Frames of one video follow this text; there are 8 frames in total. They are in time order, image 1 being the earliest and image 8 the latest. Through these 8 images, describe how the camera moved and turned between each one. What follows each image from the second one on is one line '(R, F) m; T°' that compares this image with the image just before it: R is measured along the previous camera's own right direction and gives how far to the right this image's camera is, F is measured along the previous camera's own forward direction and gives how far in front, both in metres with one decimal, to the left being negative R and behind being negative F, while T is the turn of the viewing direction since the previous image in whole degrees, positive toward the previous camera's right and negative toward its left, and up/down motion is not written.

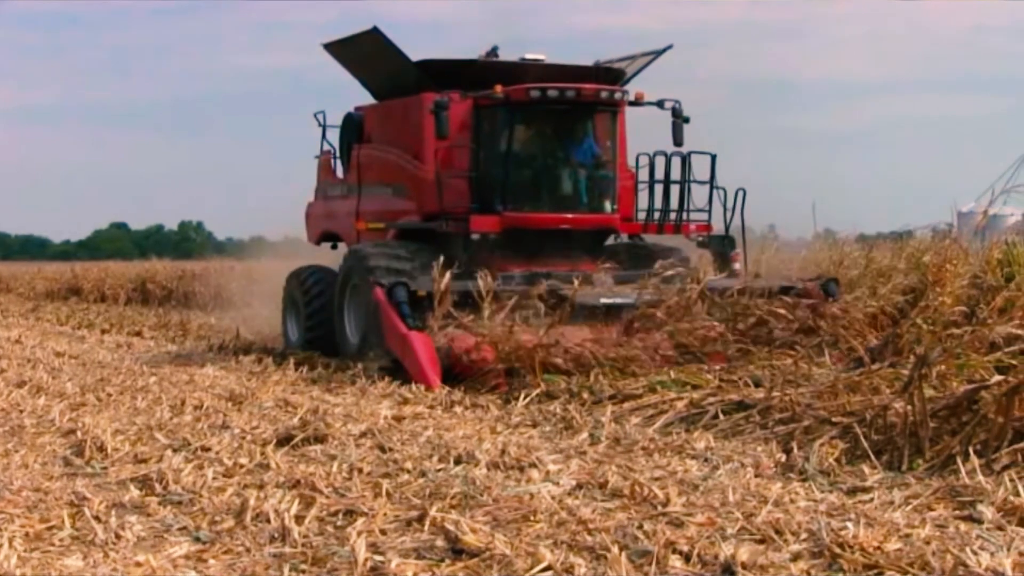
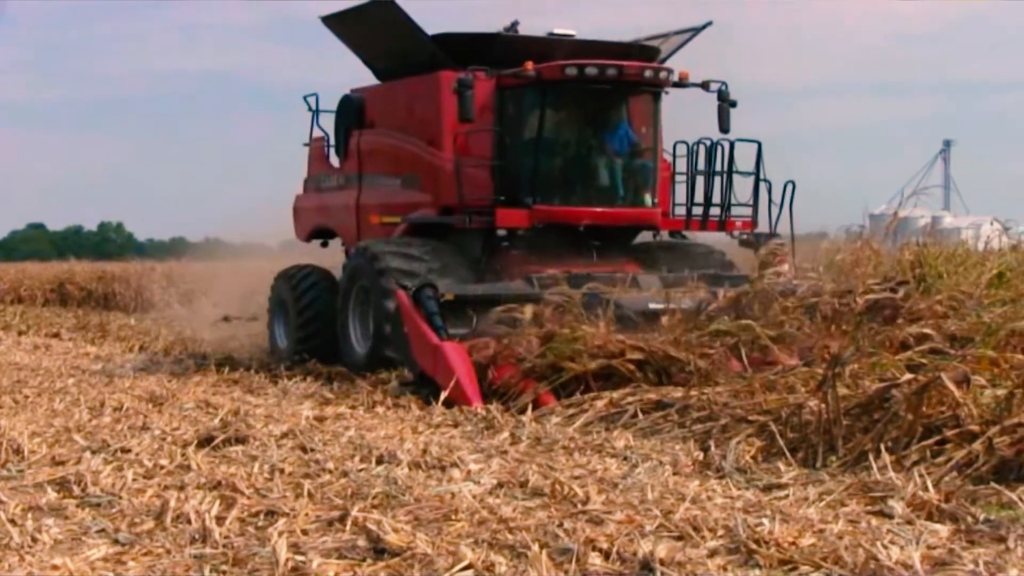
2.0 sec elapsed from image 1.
(+0.5, +0.1) m; -2°
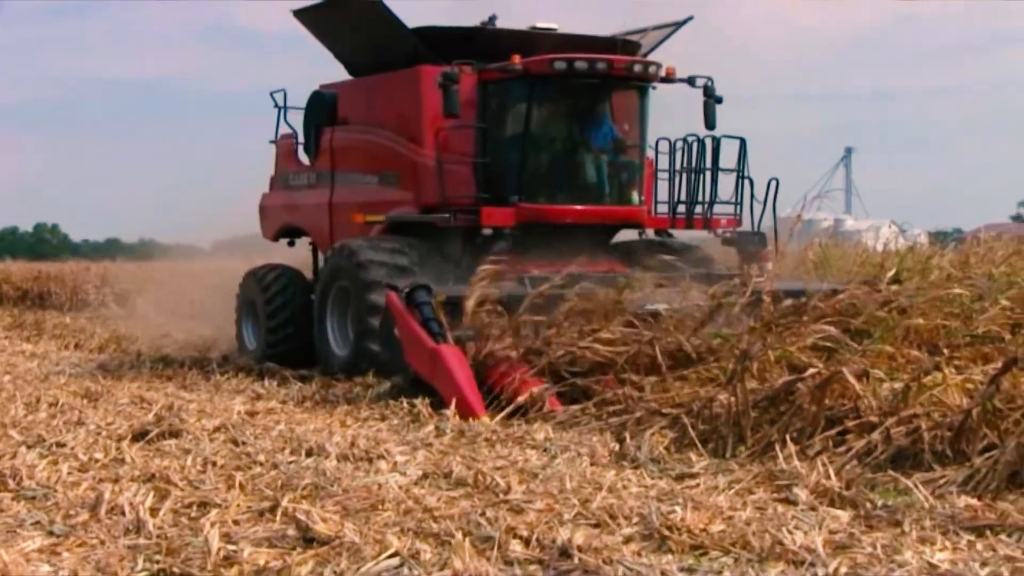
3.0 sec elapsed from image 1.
(+0.1, -0.2) m; +2°
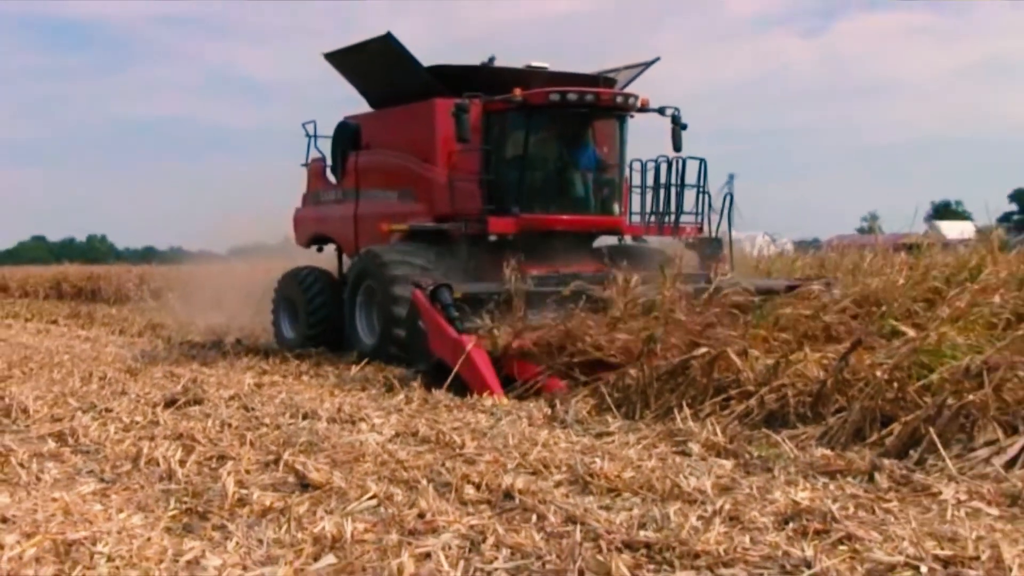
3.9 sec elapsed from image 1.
(+0.2, -1.2) m; 0°
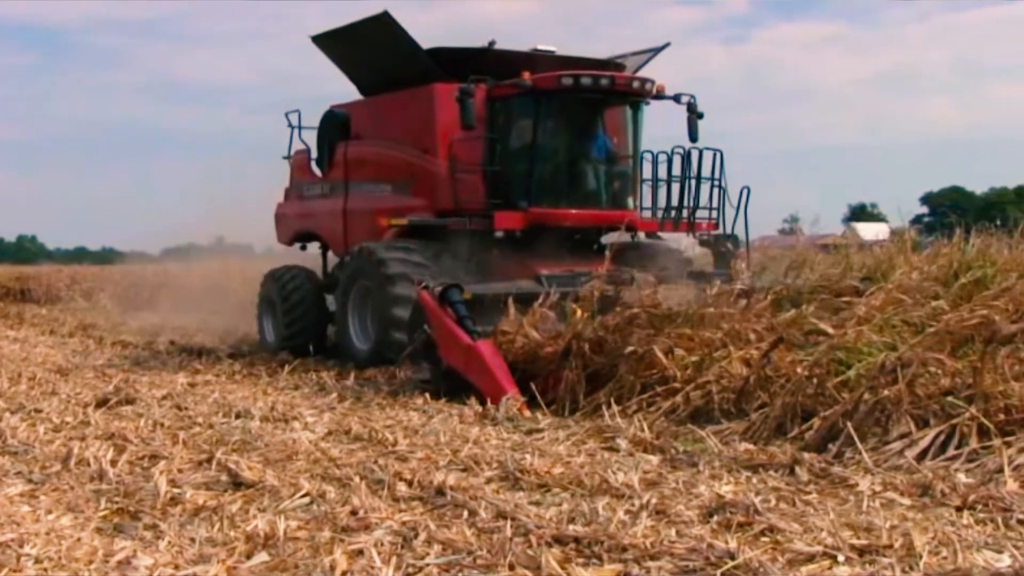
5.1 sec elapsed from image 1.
(0.0, -0.1) m; +3°
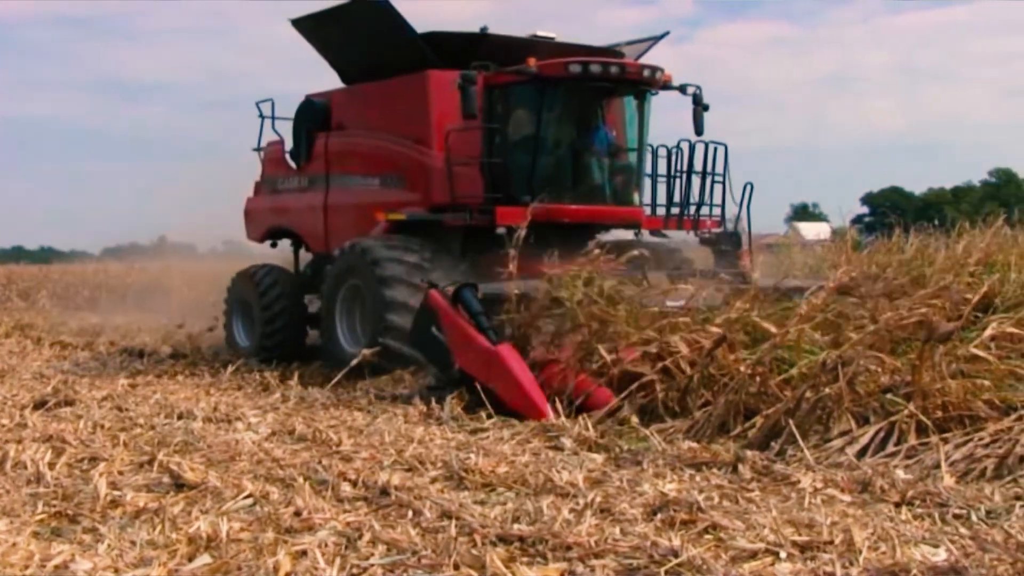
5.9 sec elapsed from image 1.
(+0.1, 0.0) m; +2°
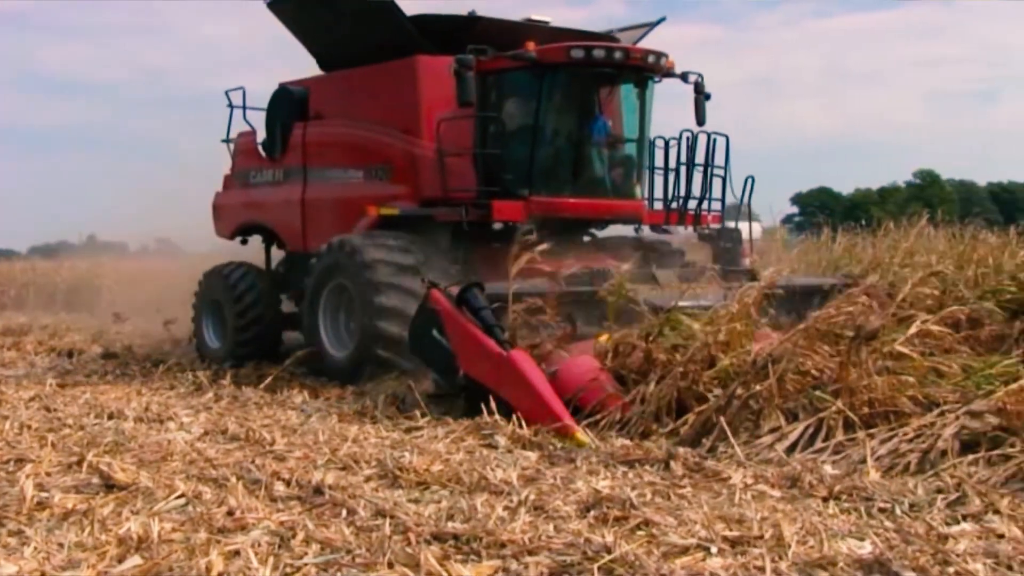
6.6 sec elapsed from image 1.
(0.0, 0.0) m; +3°
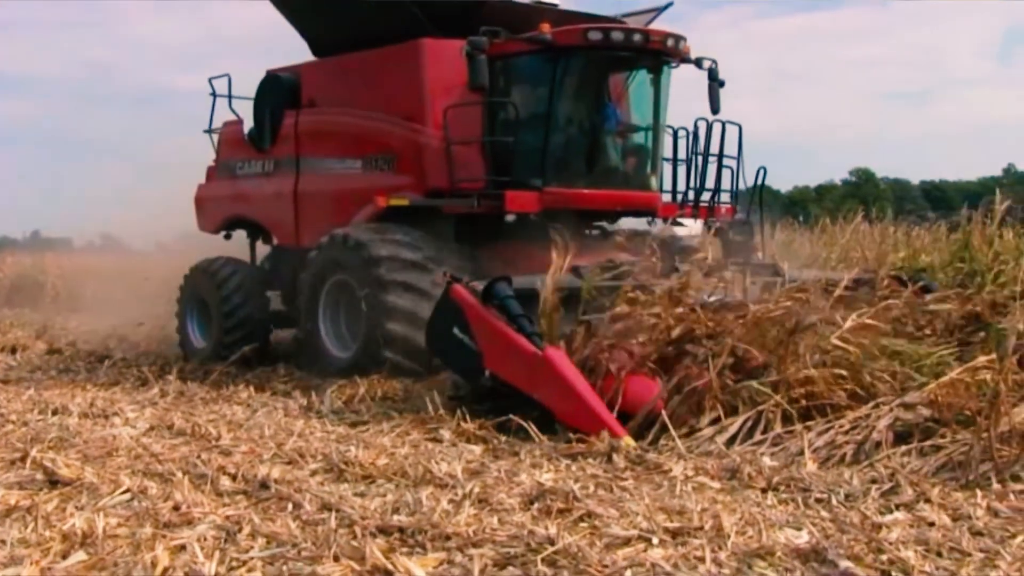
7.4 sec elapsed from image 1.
(0.0, -0.1) m; +2°
